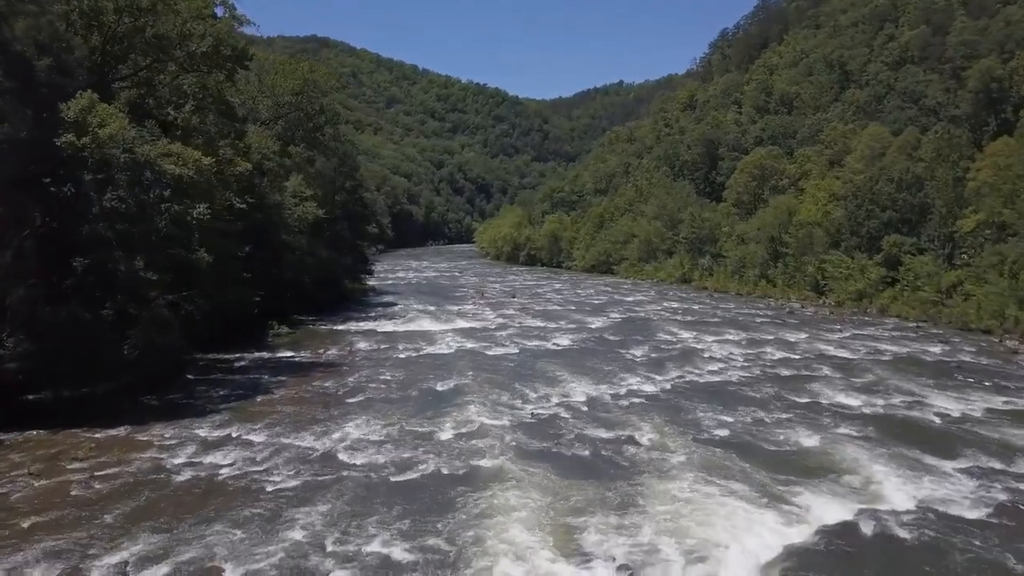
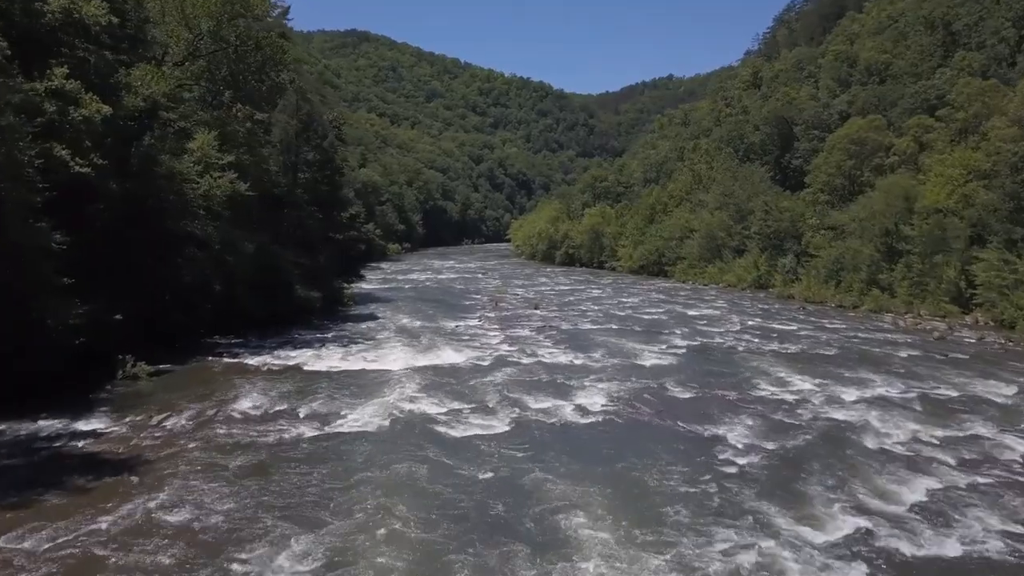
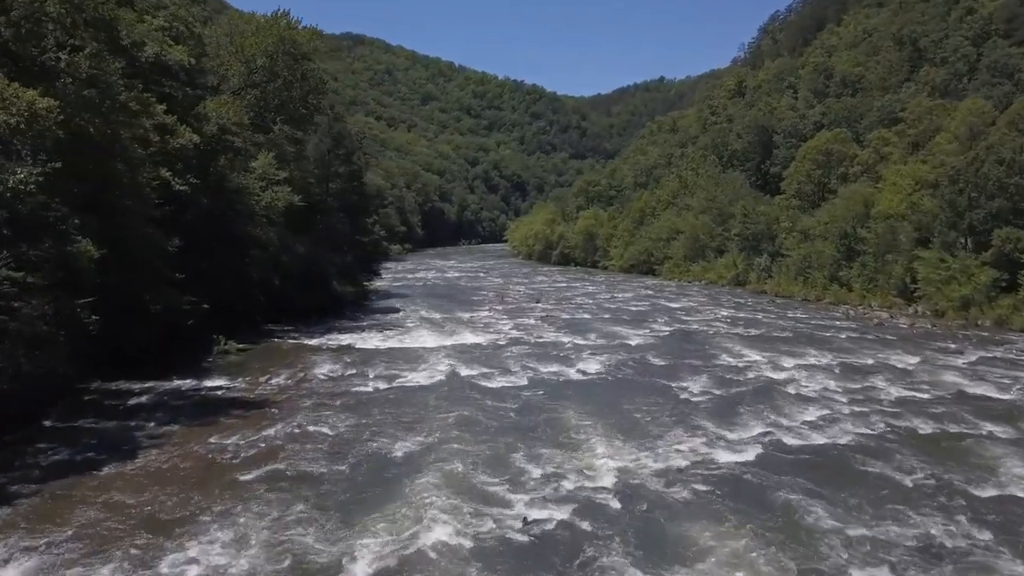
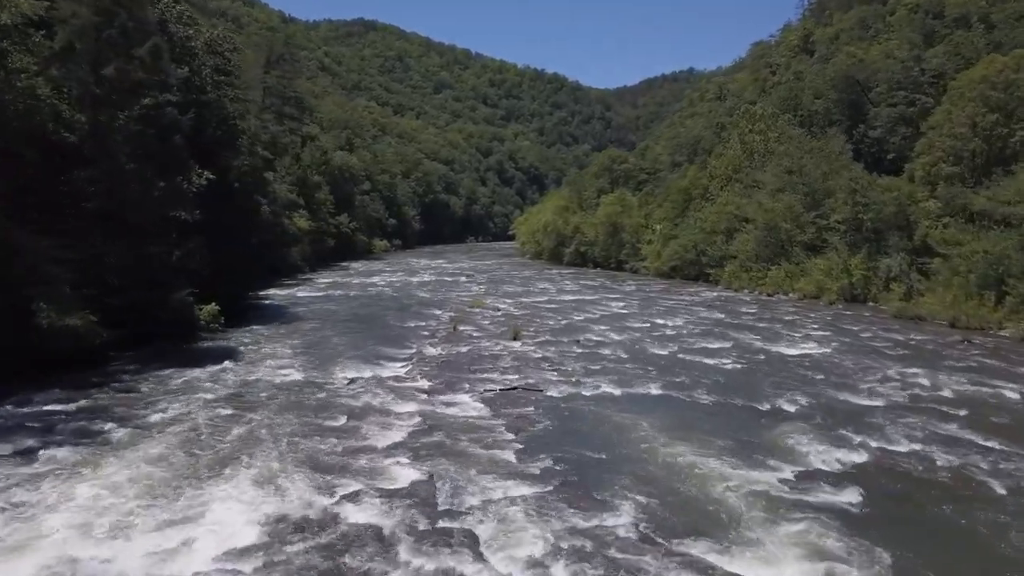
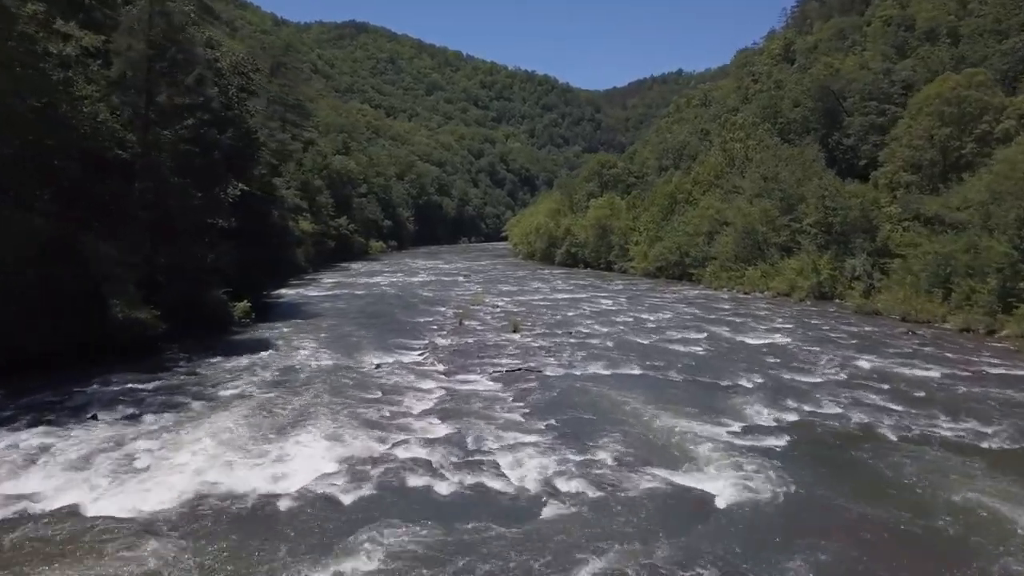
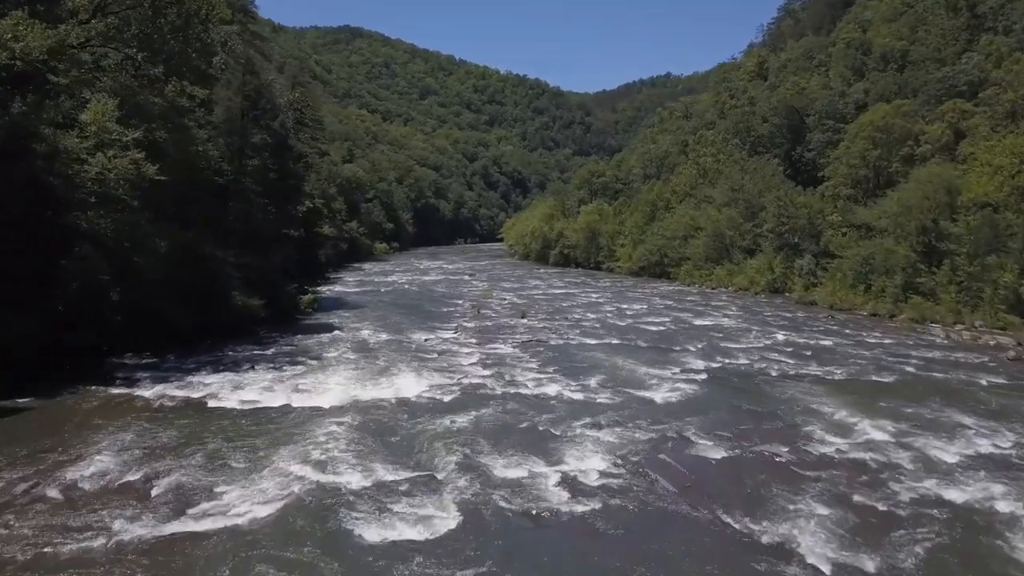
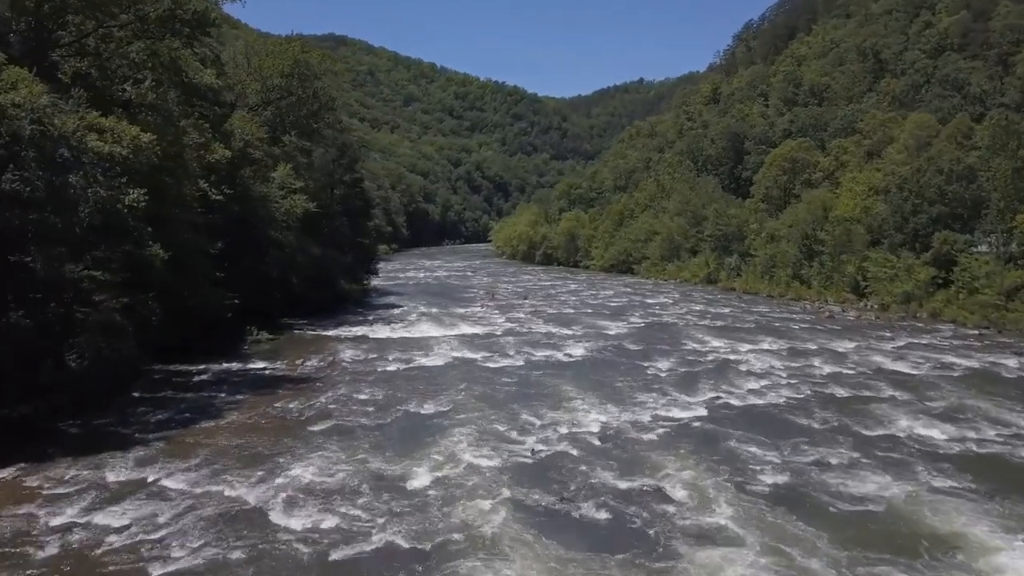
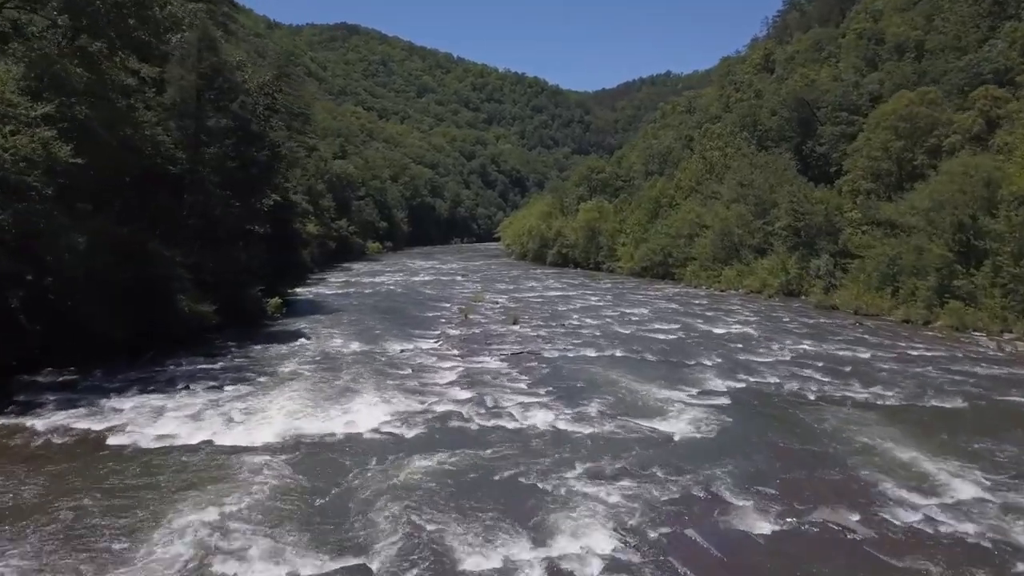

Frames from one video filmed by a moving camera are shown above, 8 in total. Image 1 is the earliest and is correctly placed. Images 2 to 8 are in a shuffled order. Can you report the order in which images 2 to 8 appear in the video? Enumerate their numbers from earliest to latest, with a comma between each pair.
7, 3, 2, 6, 8, 5, 4
